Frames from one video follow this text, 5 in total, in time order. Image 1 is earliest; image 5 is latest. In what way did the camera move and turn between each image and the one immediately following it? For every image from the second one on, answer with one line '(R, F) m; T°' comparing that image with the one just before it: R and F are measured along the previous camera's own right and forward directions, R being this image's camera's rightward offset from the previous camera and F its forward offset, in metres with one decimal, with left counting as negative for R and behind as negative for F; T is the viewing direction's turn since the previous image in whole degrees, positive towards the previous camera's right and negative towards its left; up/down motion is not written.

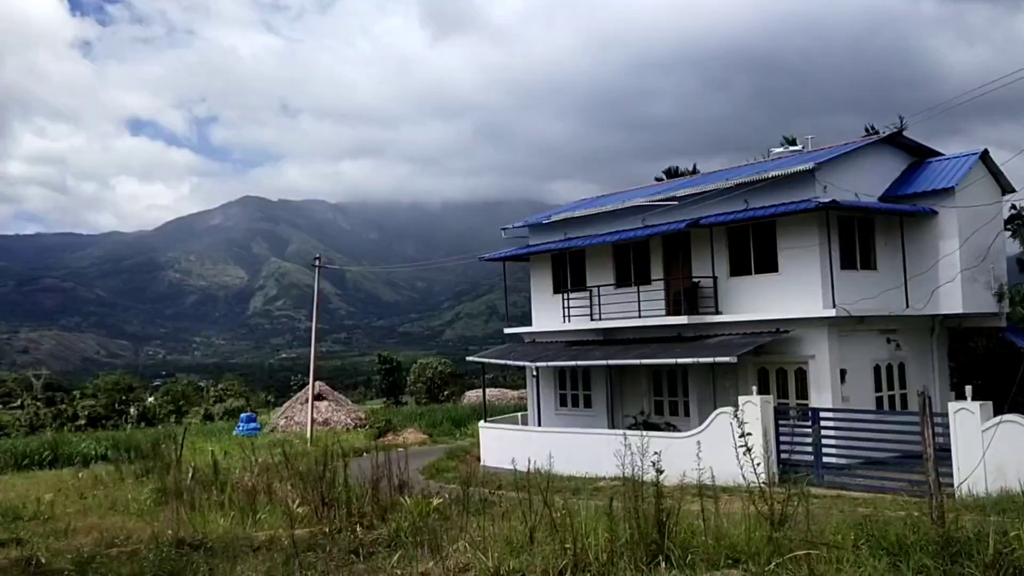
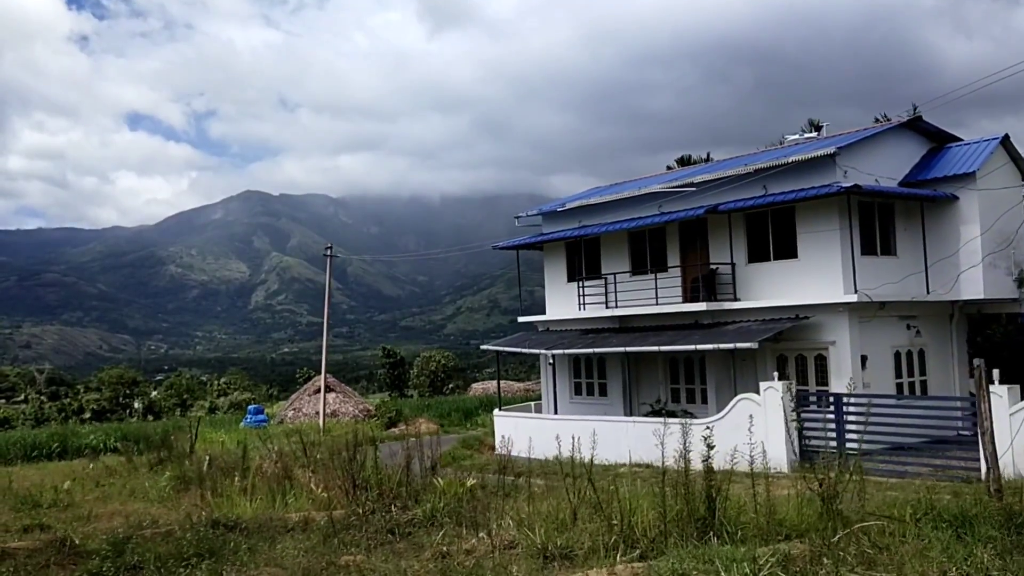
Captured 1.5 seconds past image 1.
(-0.4, +0.1) m; 0°
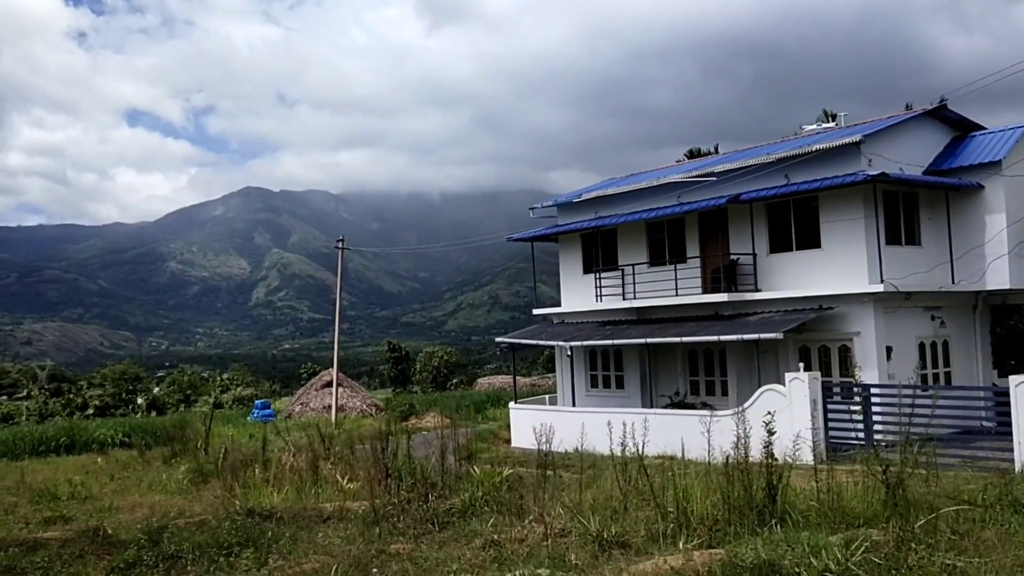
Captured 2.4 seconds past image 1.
(-0.4, +0.2) m; 0°
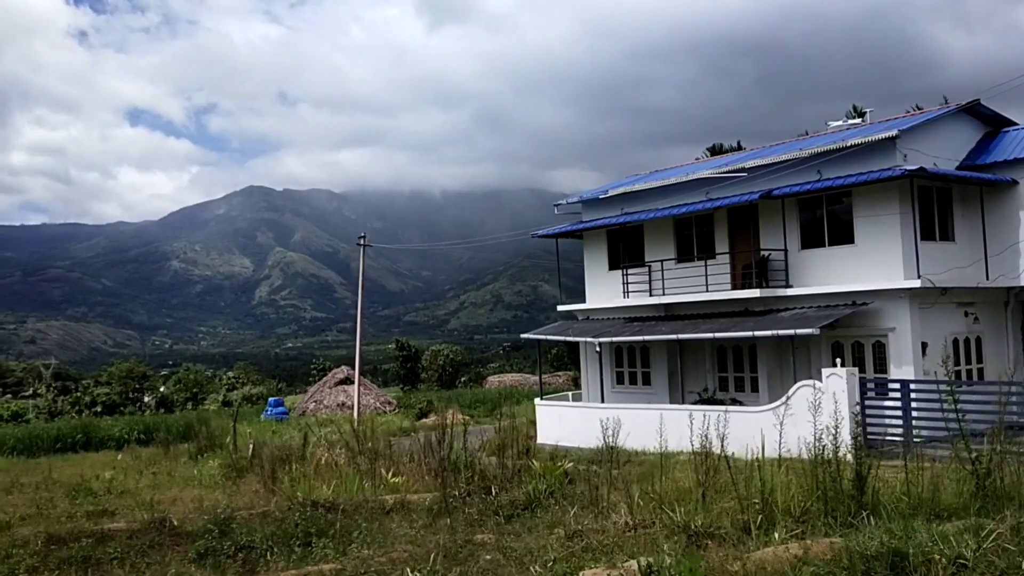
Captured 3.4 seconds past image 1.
(-0.6, 0.0) m; 0°
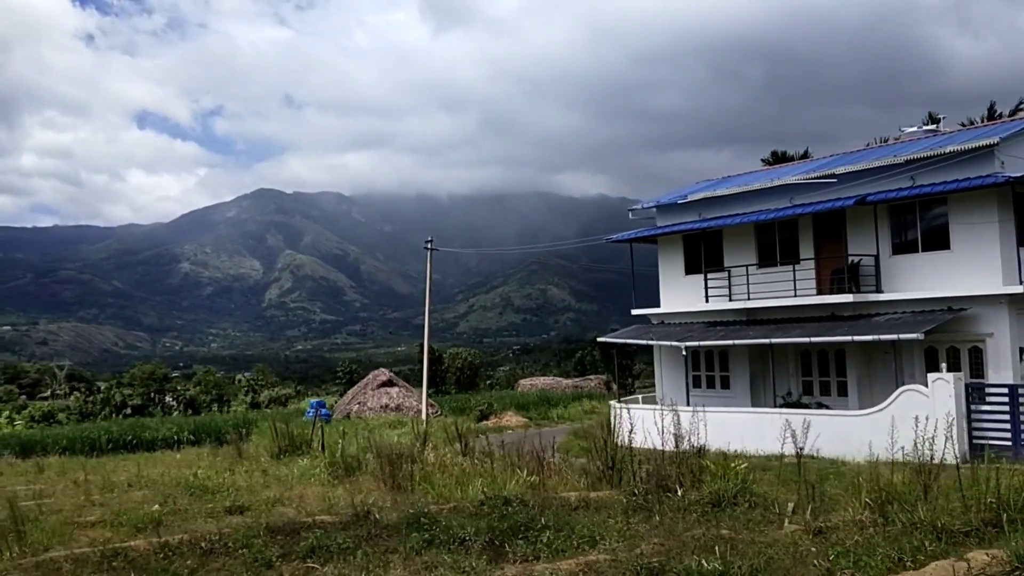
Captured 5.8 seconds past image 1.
(-1.9, -0.3) m; -1°
